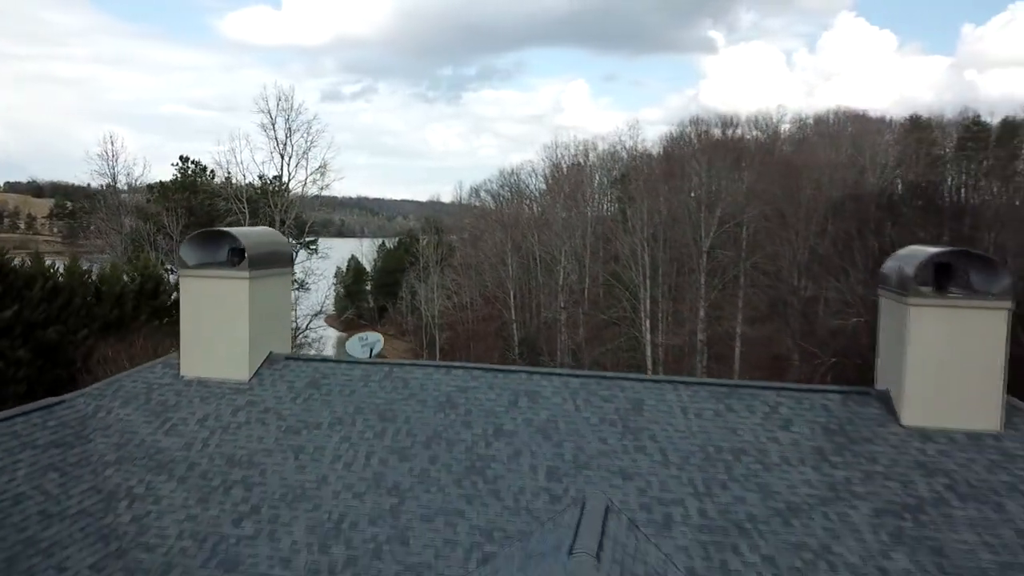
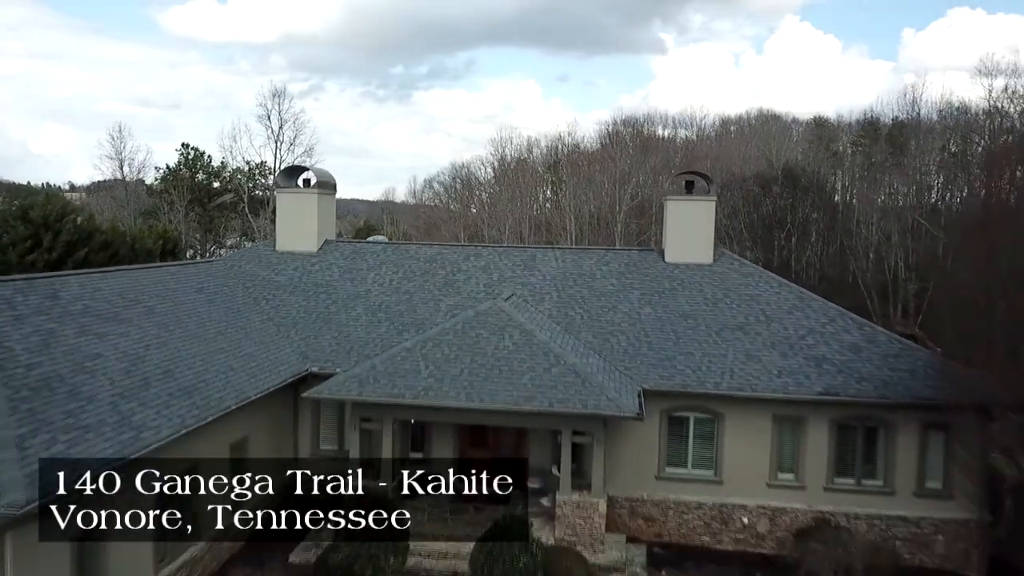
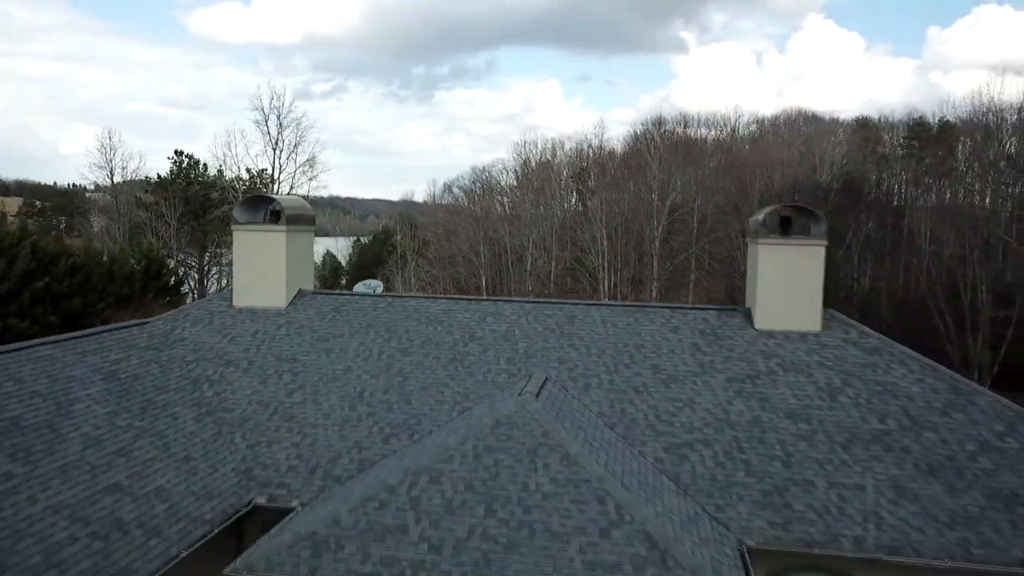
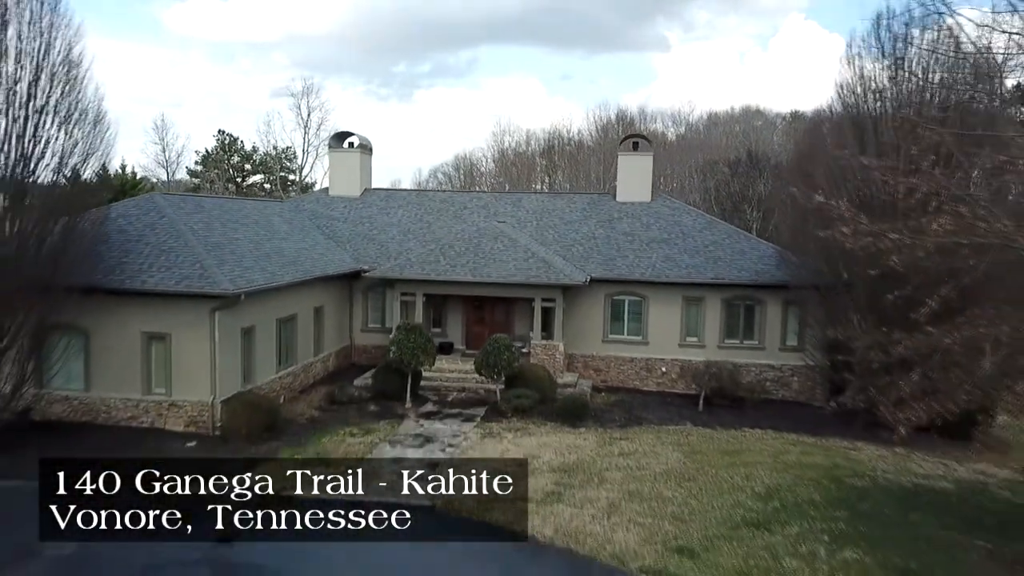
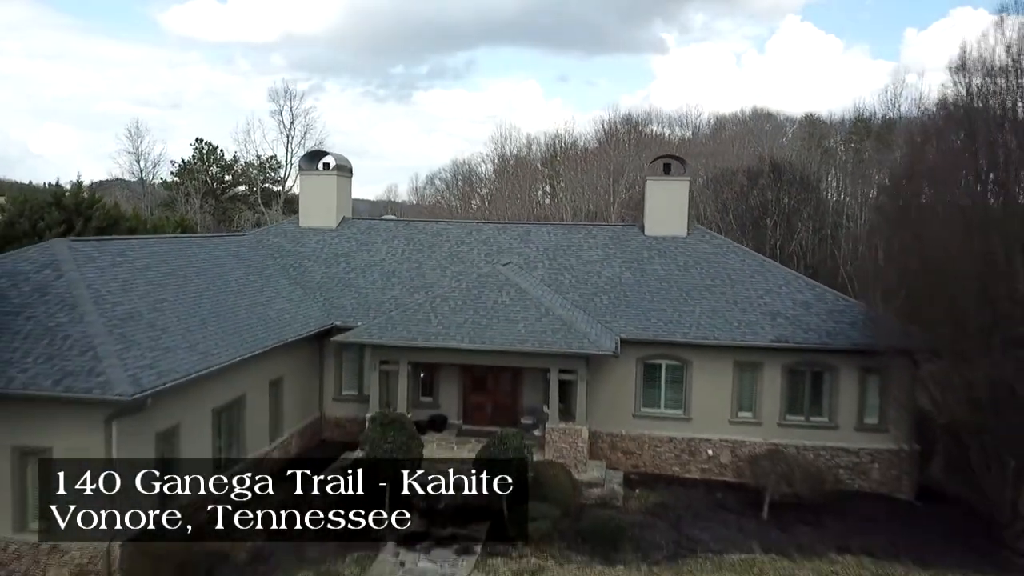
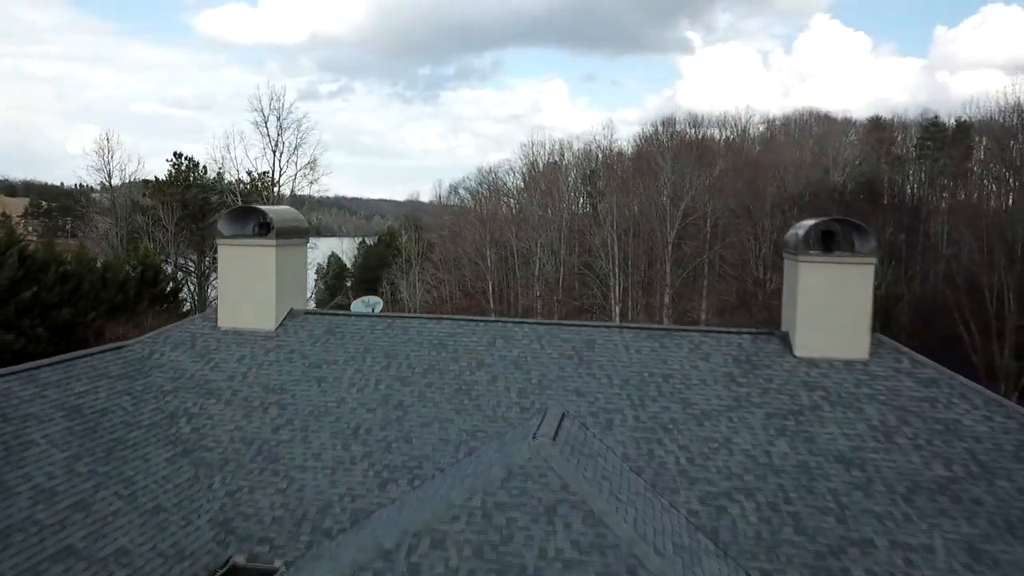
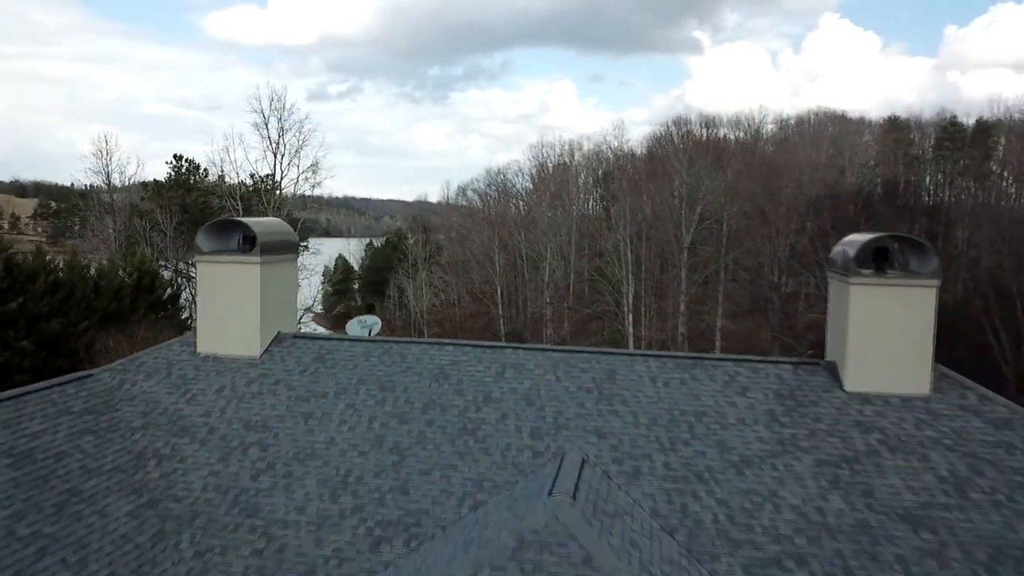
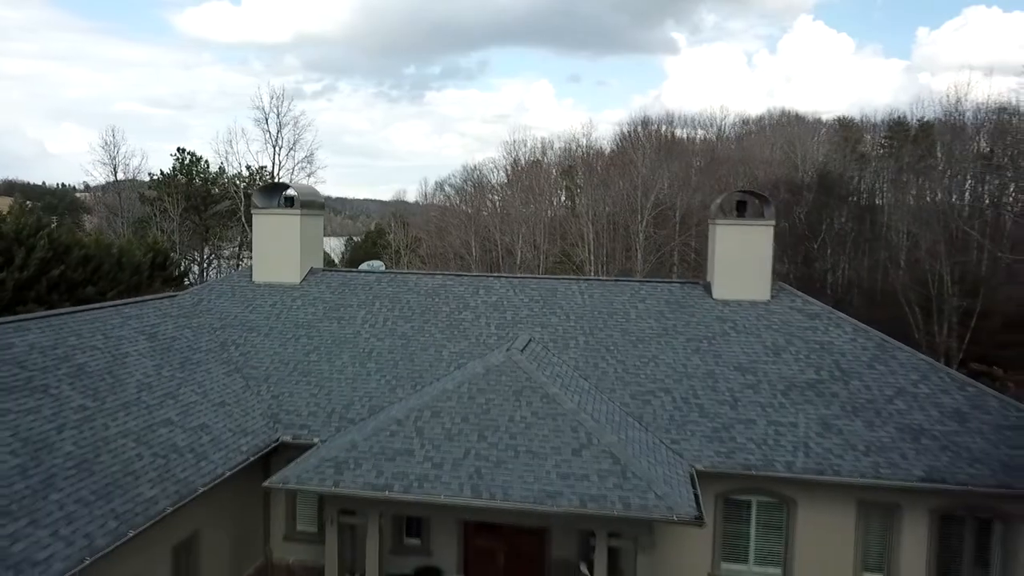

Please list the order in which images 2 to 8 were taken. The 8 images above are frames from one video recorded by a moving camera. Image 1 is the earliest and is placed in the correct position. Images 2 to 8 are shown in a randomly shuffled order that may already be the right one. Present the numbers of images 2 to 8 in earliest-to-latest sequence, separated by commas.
7, 6, 3, 8, 2, 5, 4
